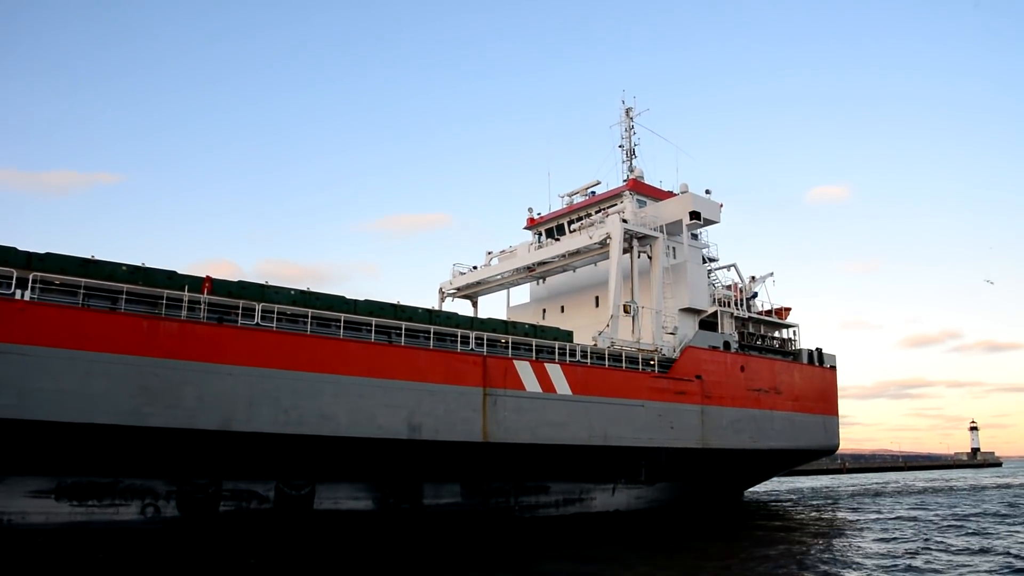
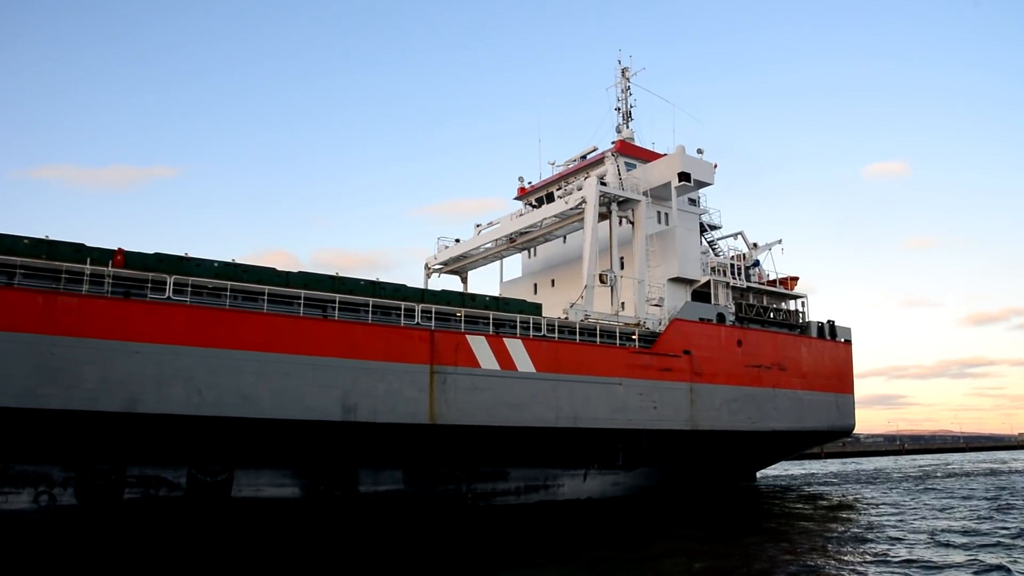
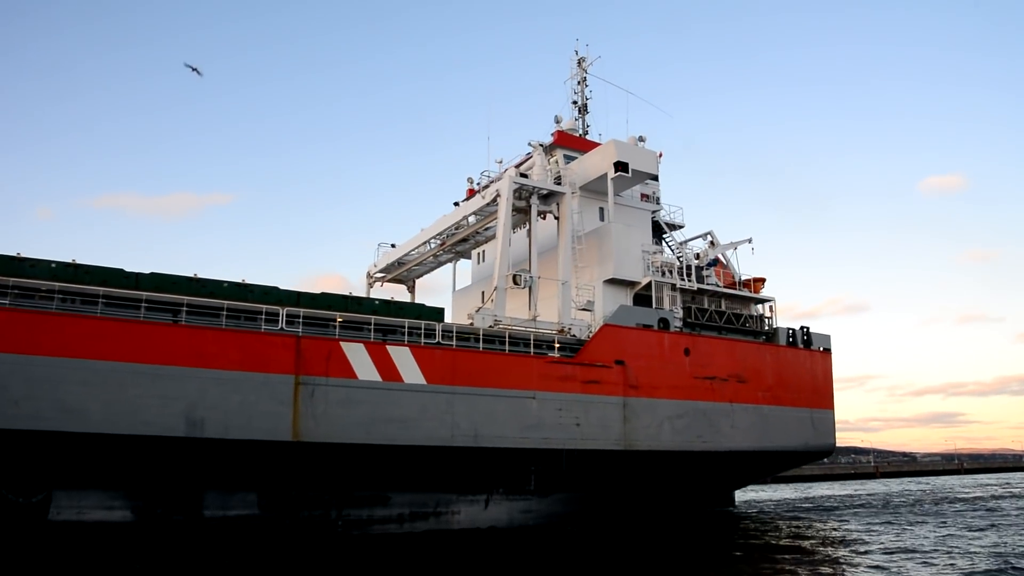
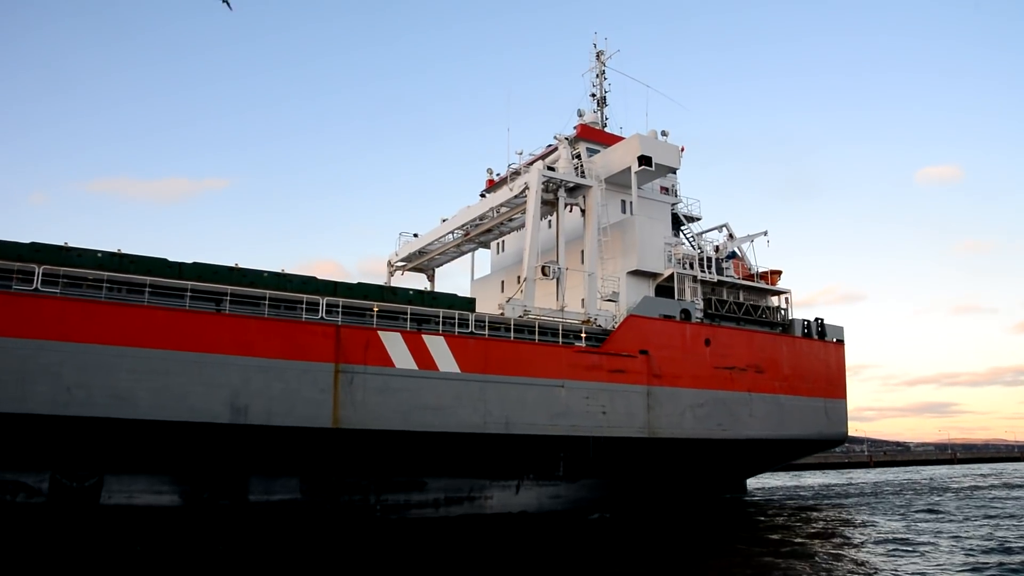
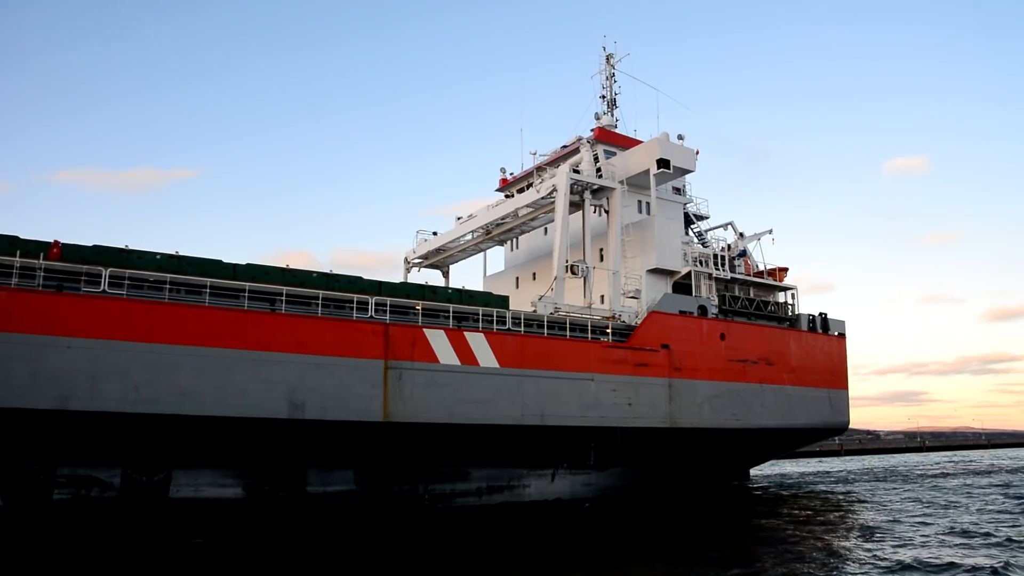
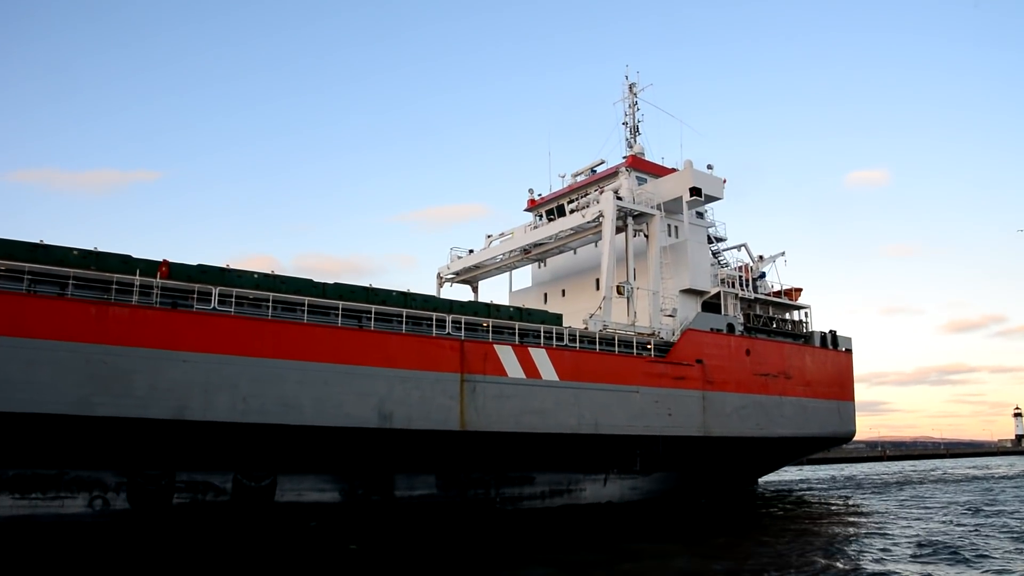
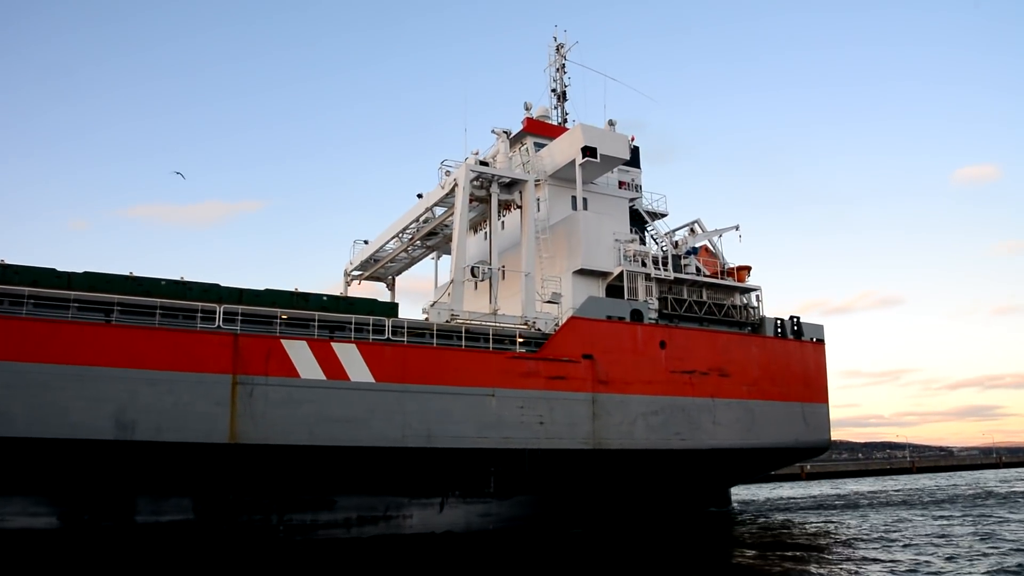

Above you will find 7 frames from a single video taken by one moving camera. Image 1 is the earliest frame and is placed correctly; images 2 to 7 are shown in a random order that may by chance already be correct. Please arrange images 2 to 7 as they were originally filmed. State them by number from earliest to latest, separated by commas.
6, 2, 5, 4, 3, 7
